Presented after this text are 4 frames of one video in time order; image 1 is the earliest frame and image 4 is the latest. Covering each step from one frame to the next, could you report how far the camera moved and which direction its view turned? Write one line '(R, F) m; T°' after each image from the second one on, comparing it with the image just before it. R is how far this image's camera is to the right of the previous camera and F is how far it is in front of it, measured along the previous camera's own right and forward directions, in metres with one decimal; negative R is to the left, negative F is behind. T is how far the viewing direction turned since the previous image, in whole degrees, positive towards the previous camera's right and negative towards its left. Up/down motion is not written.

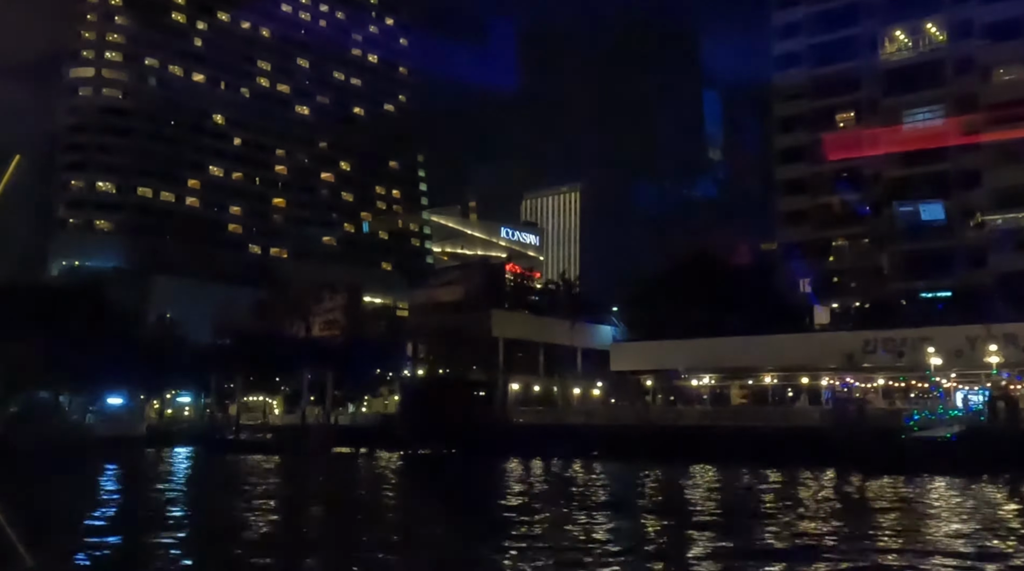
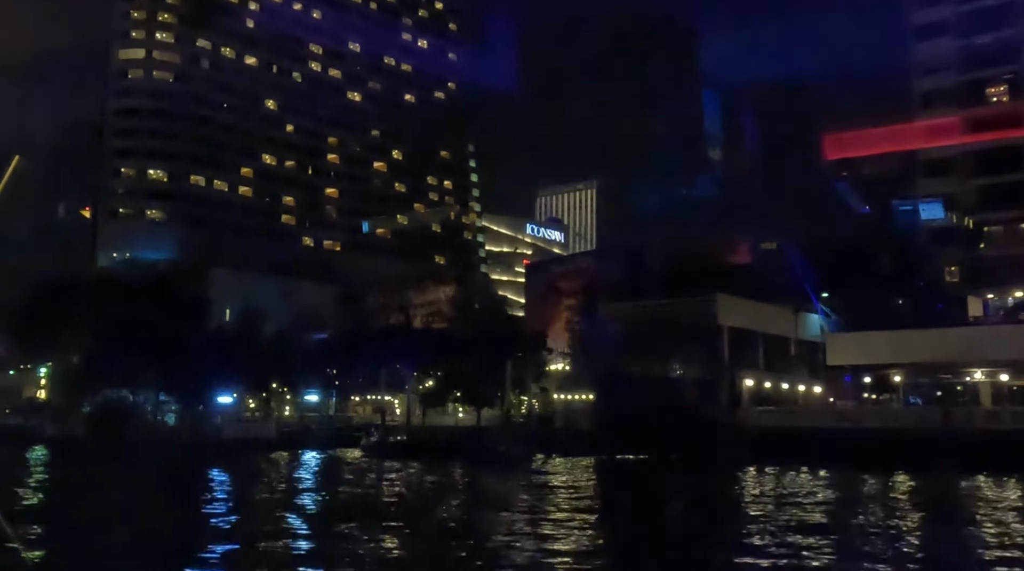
(-9.1, +6.8) m; 0°
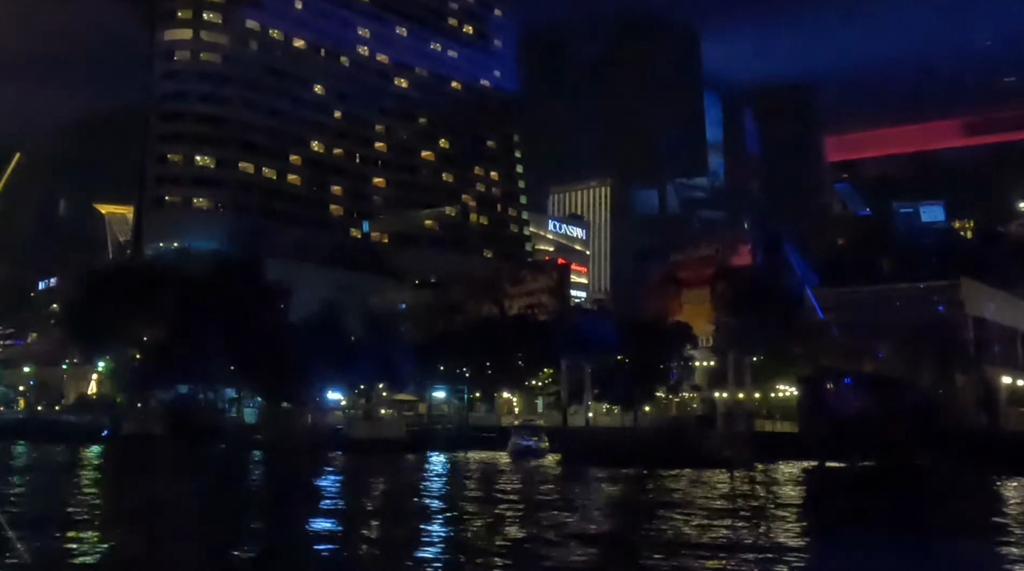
(-7.4, +5.6) m; 0°
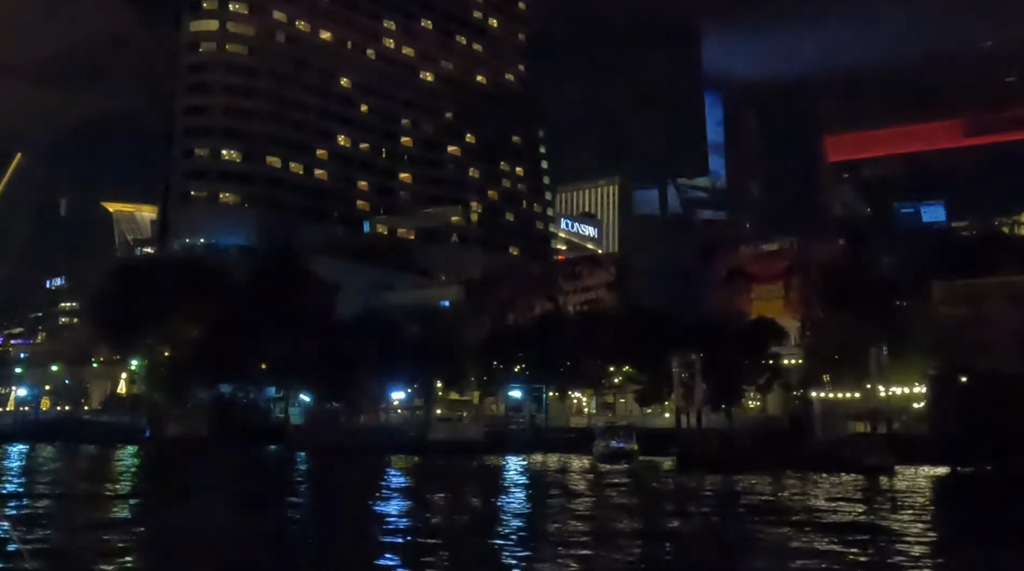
(-3.7, +2.8) m; 0°
